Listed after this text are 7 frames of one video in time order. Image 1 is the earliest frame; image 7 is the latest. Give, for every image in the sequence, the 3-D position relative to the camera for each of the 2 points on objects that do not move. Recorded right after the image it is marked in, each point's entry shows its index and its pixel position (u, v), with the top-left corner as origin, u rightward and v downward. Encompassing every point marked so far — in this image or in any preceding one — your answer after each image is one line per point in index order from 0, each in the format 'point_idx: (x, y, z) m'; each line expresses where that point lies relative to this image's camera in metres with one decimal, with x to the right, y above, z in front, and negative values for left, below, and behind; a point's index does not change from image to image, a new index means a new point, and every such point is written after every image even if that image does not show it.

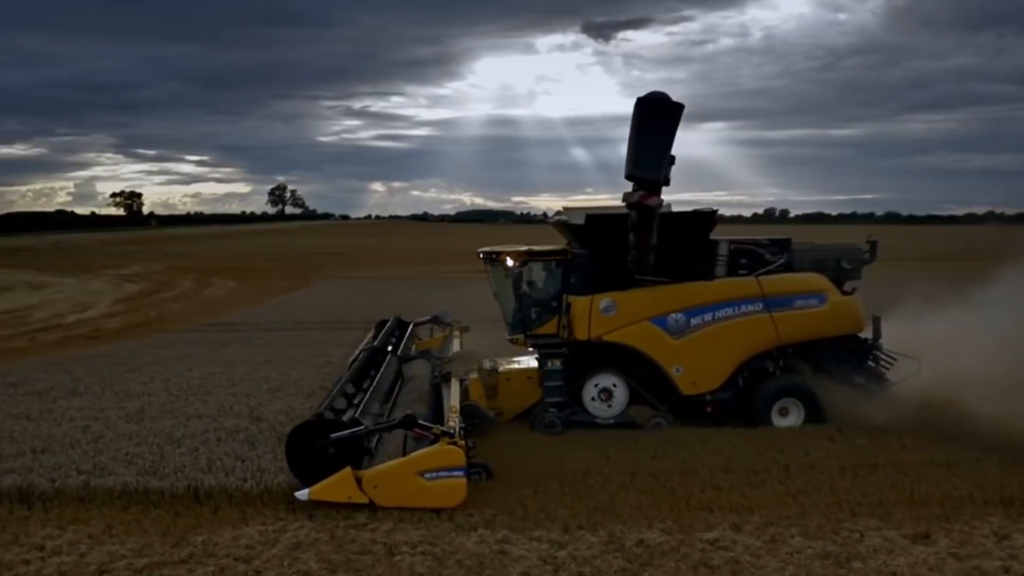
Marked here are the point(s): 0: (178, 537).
0: (-2.3, -1.7, +7.4) m
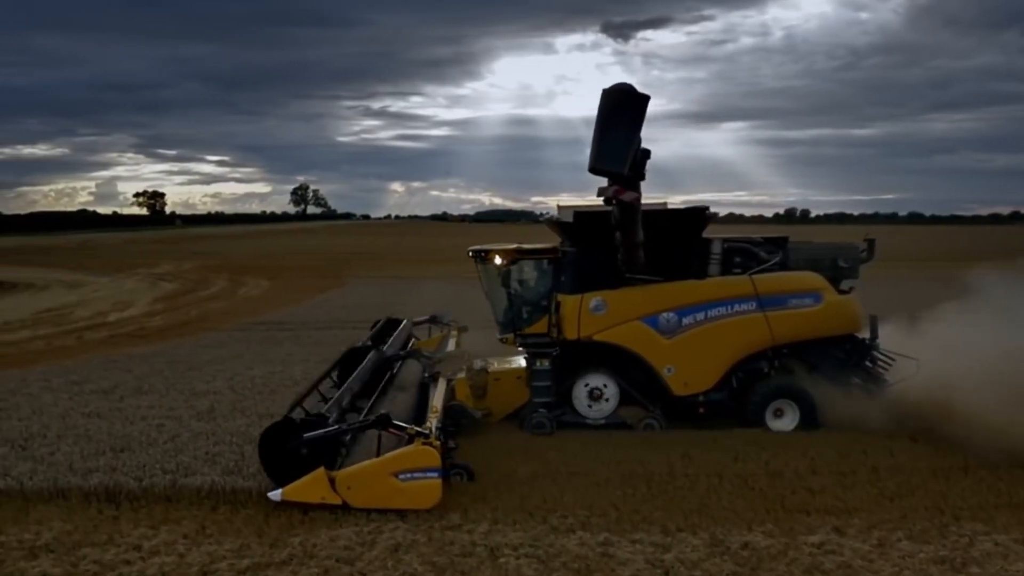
0: (-1.6, -1.7, +7.2) m
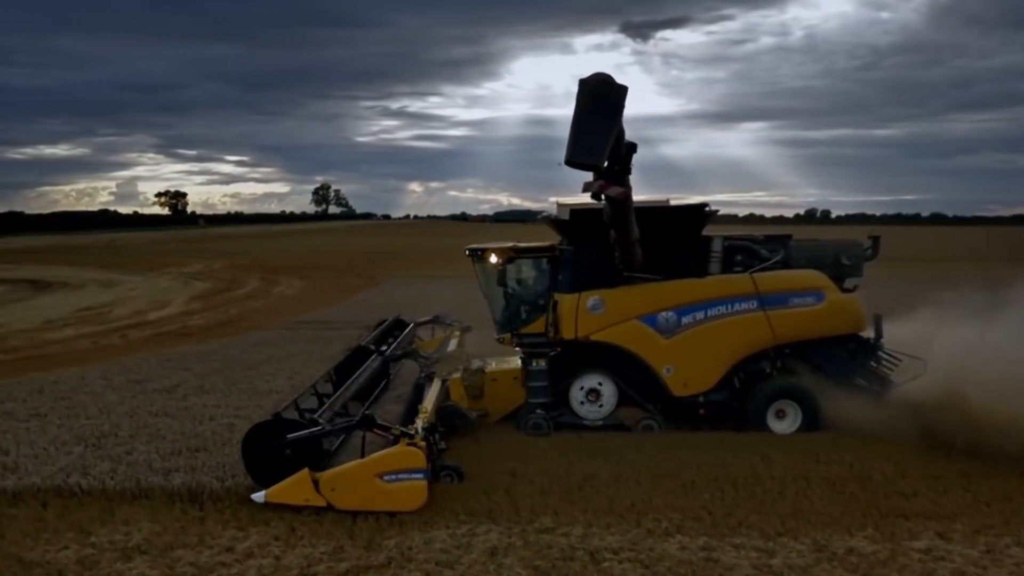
0: (-0.9, -1.7, +7.1) m
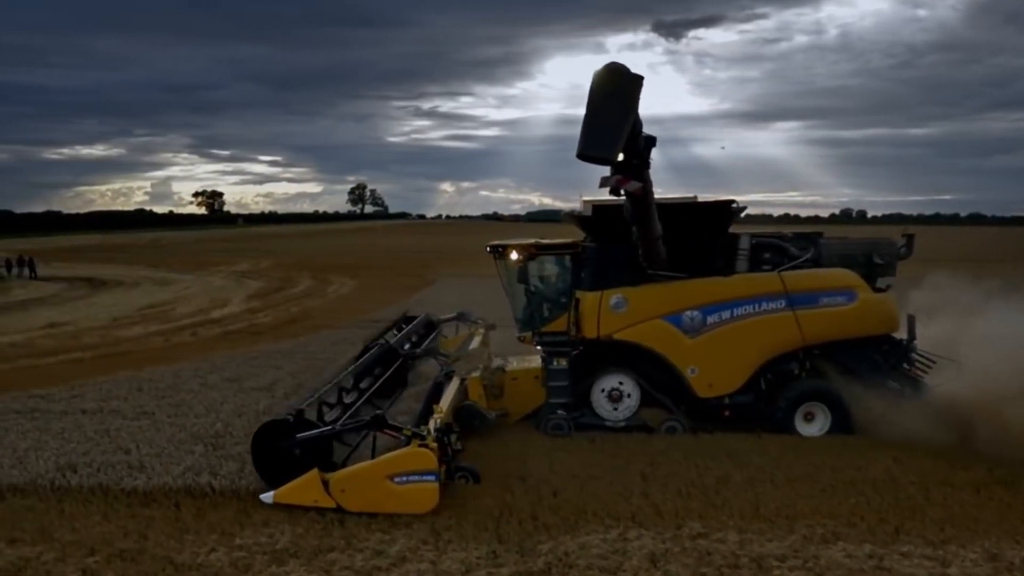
0: (+0.1, -1.7, +6.9) m
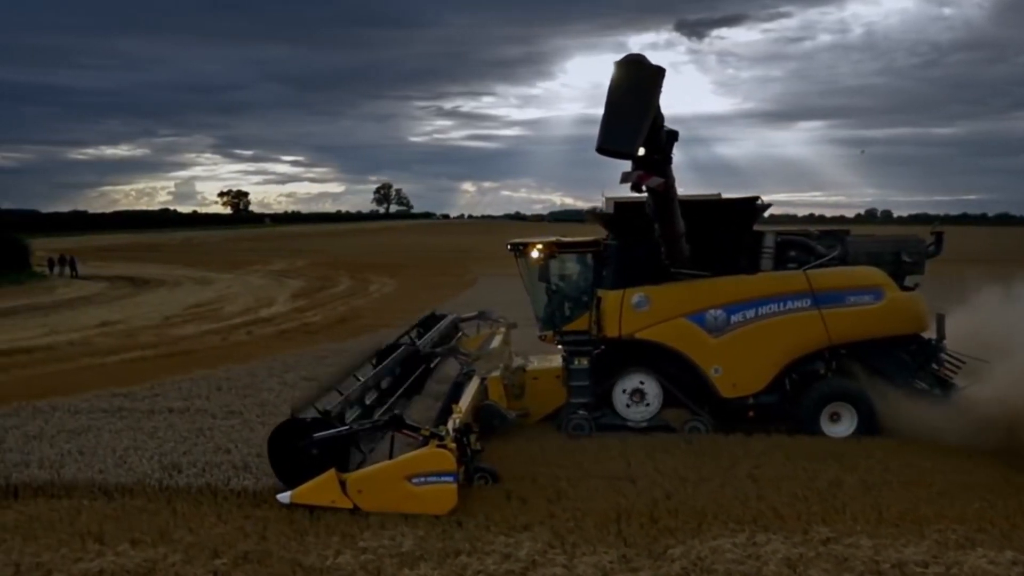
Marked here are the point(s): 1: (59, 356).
0: (+0.9, -1.6, +6.7) m
1: (-7.0, -1.0, +16.5) m
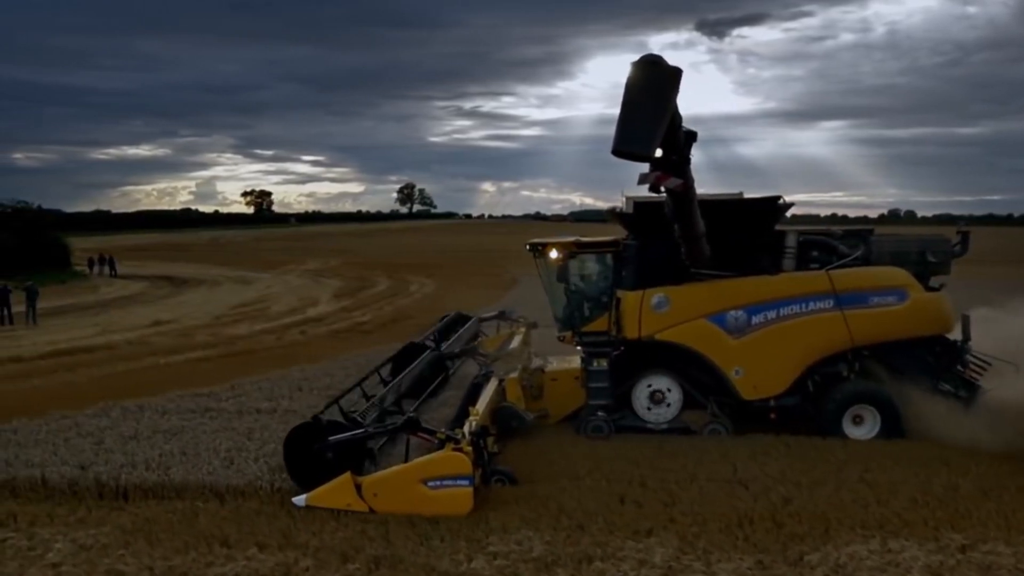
0: (+1.7, -1.6, +6.5) m
1: (-6.0, -1.0, +16.5) m
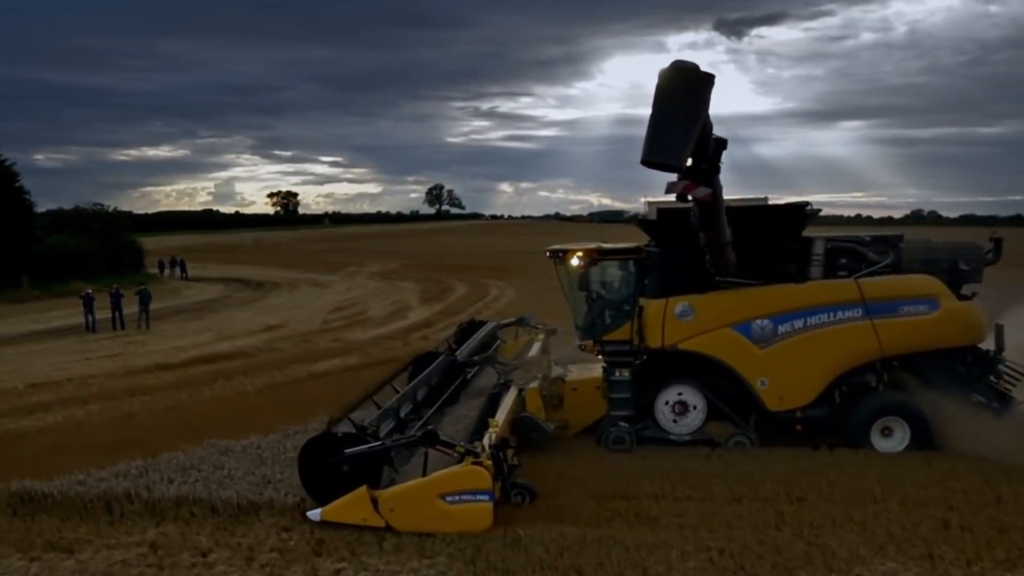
0: (+3.9, -1.7, +6.1) m
1: (-3.7, -1.1, +16.1) m
